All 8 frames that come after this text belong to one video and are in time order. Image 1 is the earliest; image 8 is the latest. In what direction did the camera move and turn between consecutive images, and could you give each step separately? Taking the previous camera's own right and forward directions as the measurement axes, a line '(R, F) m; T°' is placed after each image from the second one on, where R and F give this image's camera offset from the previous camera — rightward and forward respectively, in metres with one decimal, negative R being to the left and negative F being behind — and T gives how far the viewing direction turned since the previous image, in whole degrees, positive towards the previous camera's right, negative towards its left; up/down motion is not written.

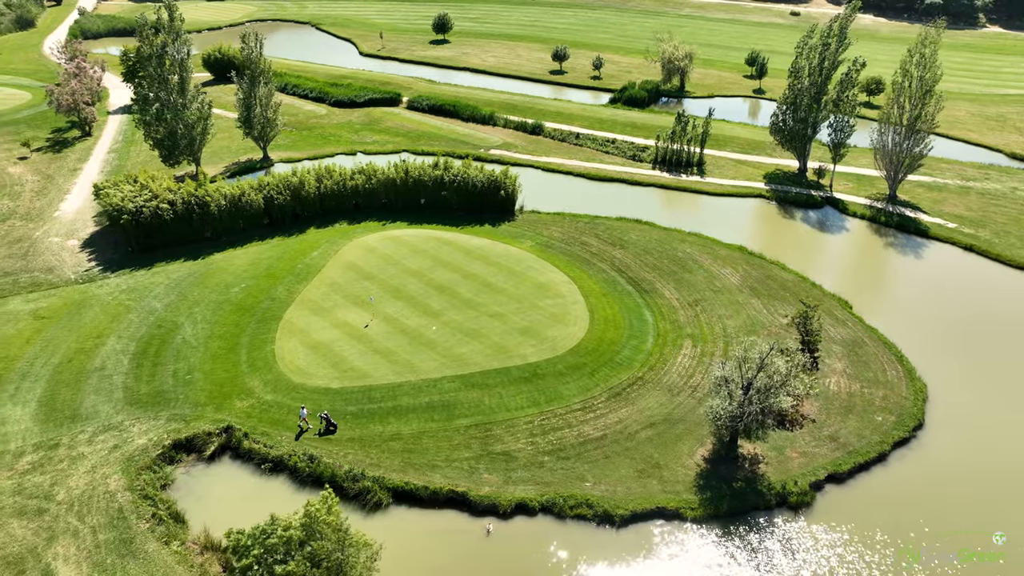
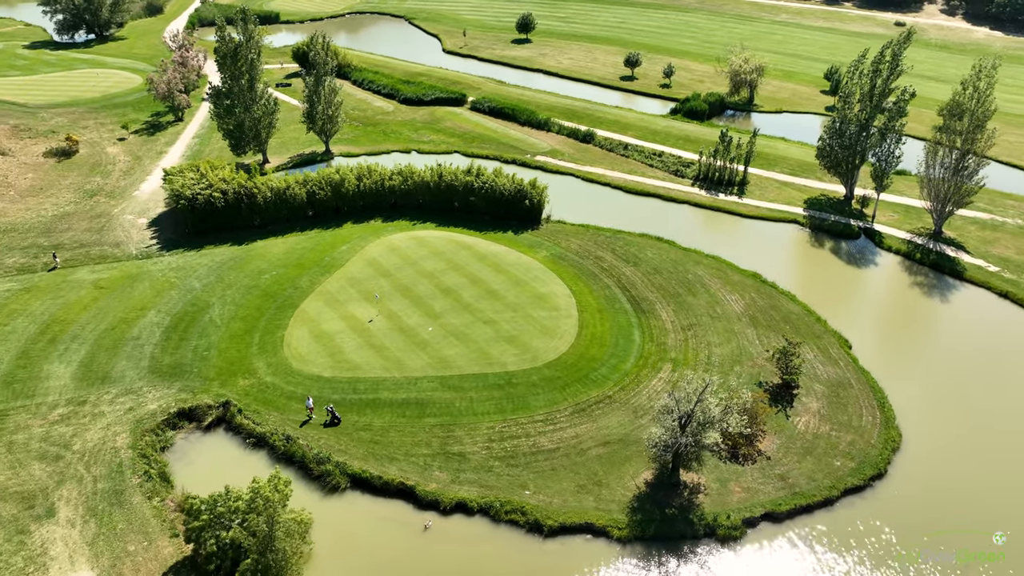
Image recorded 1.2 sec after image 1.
(+6.1, -1.6) m; -8°
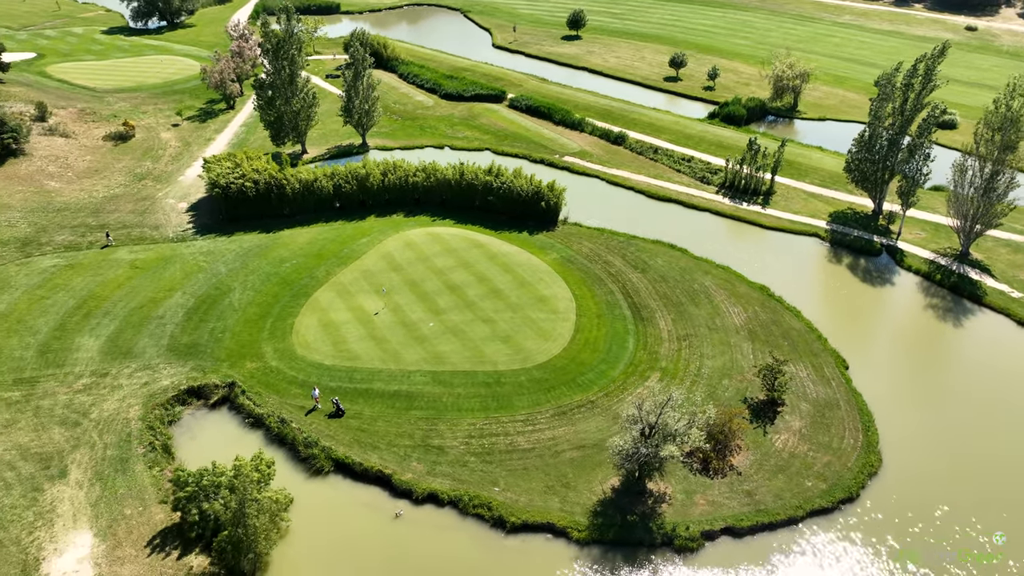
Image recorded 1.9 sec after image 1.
(+3.7, -1.1) m; -5°
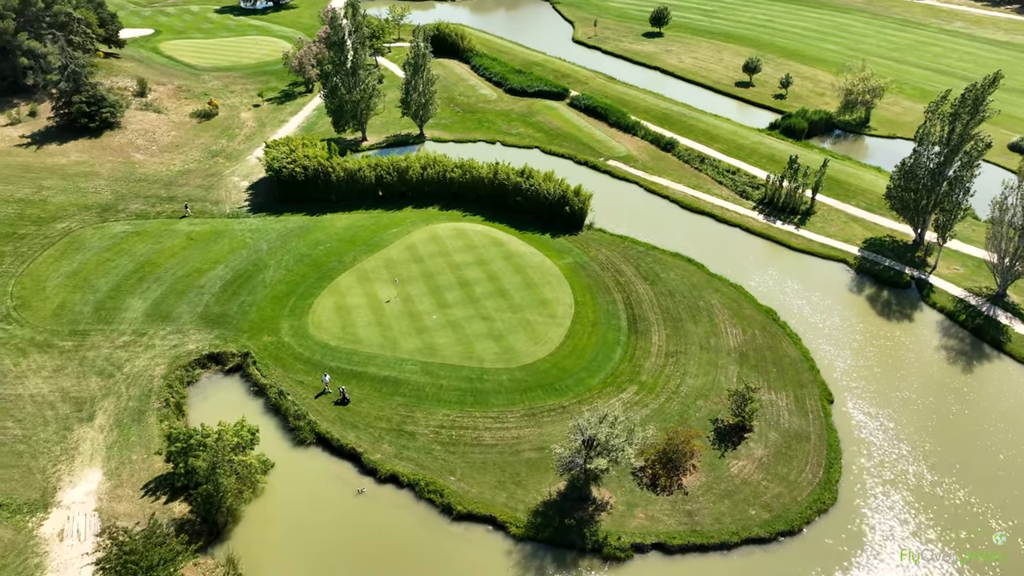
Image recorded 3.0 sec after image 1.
(+6.2, -1.7) m; -8°
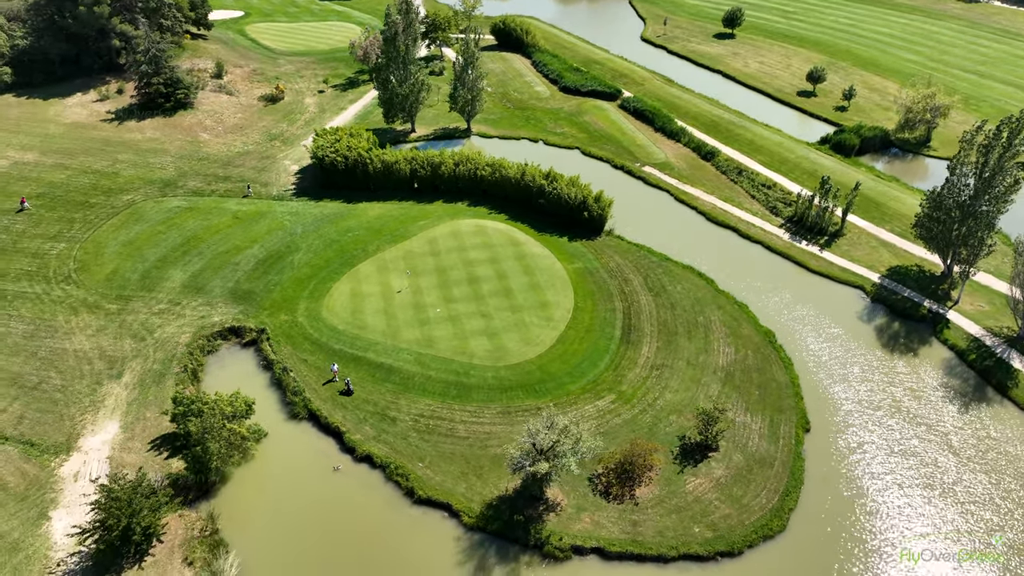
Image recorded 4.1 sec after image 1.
(+5.6, -1.7) m; -7°
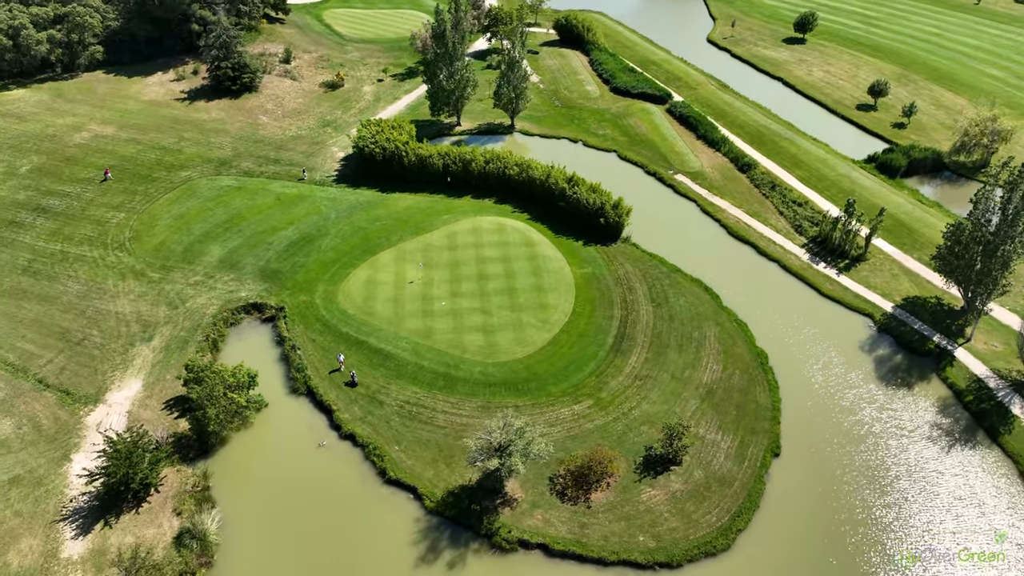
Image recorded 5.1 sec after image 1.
(+5.5, -1.8) m; -6°
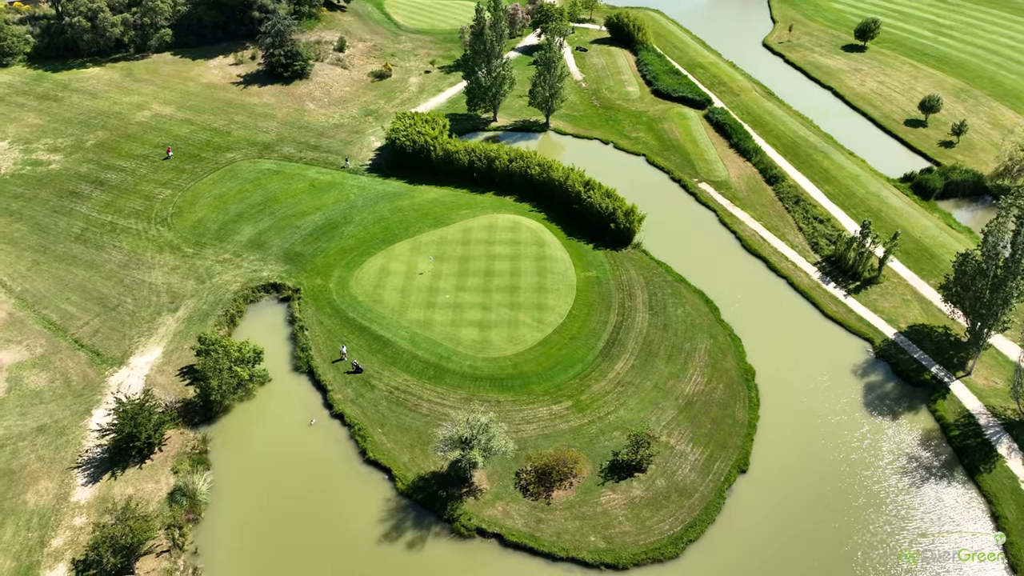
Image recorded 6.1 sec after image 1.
(+4.9, -1.7) m; -5°
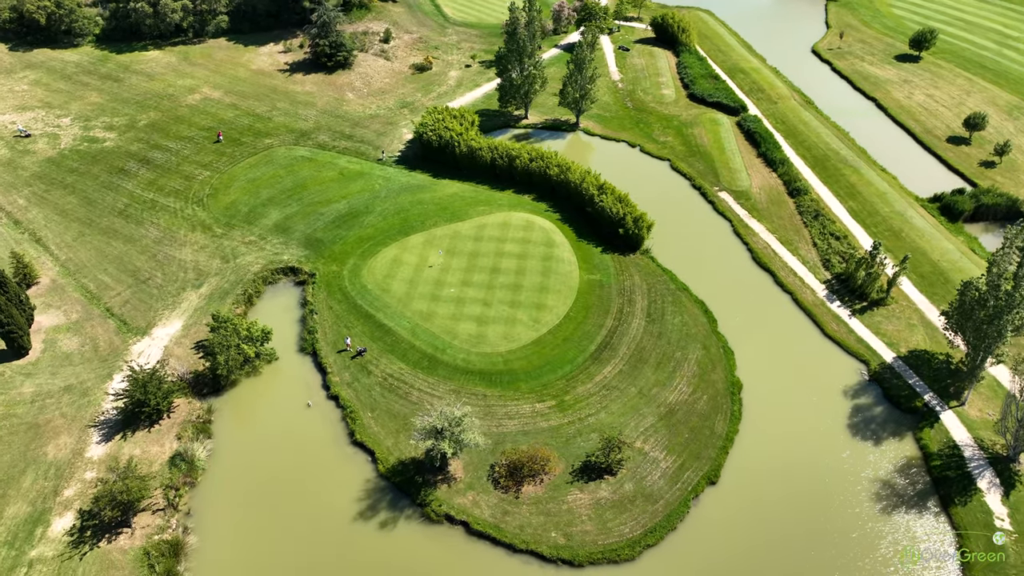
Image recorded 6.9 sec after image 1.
(+4.3, -1.5) m; -5°
